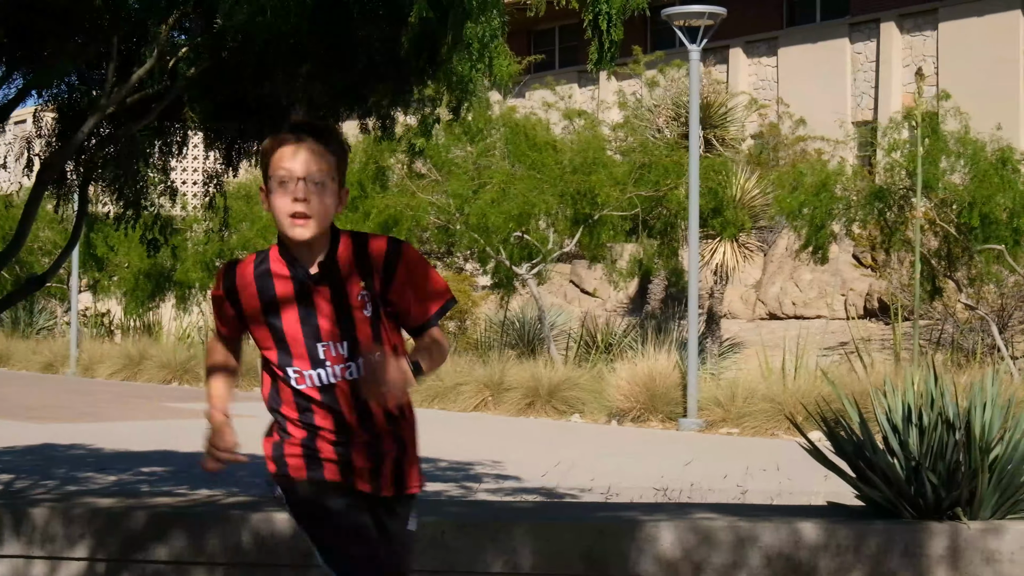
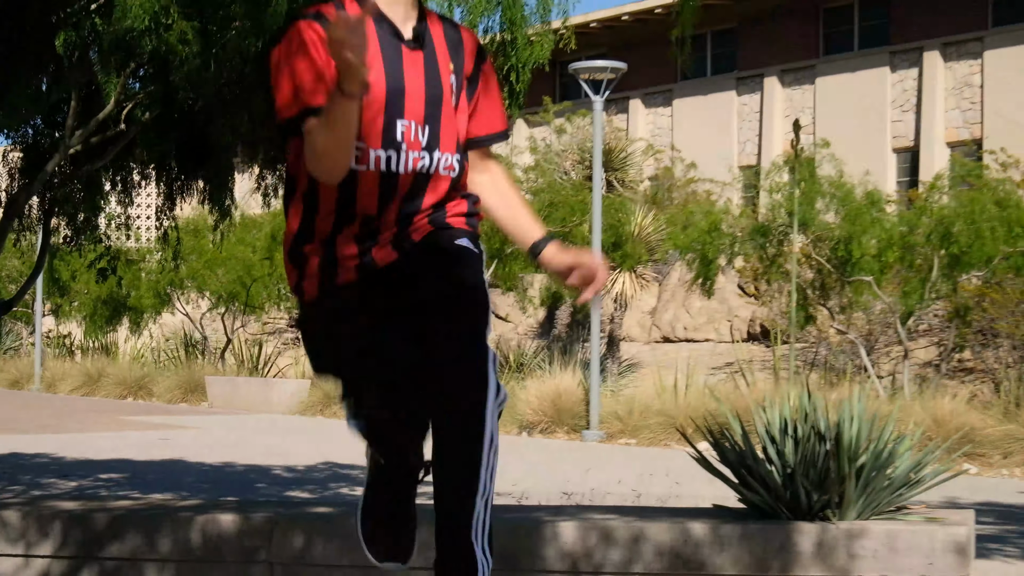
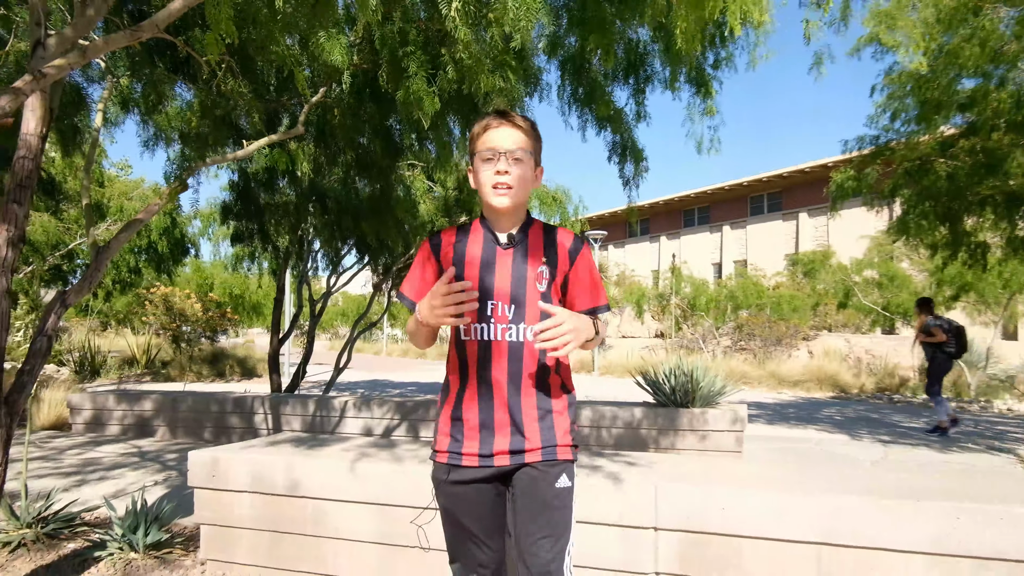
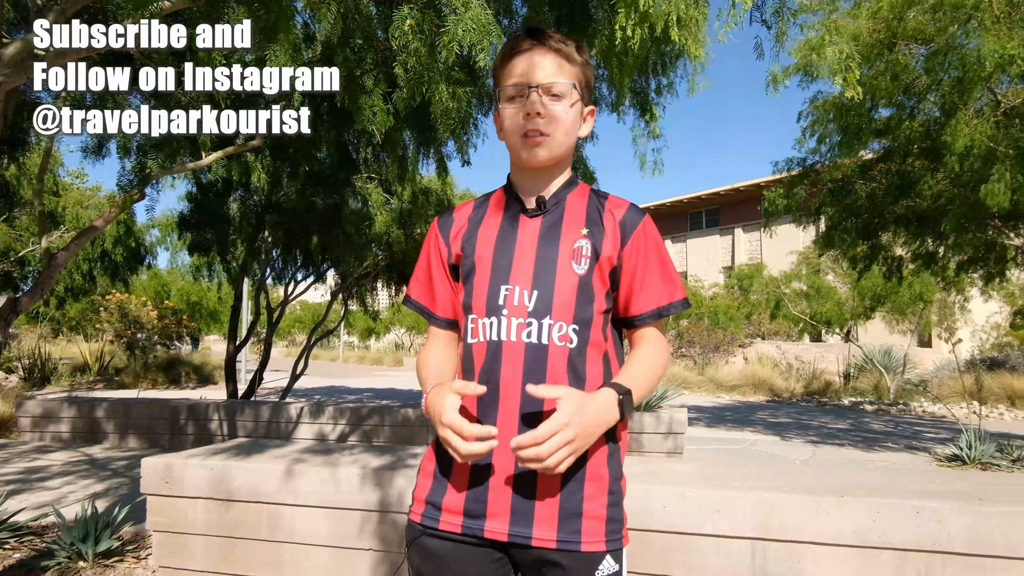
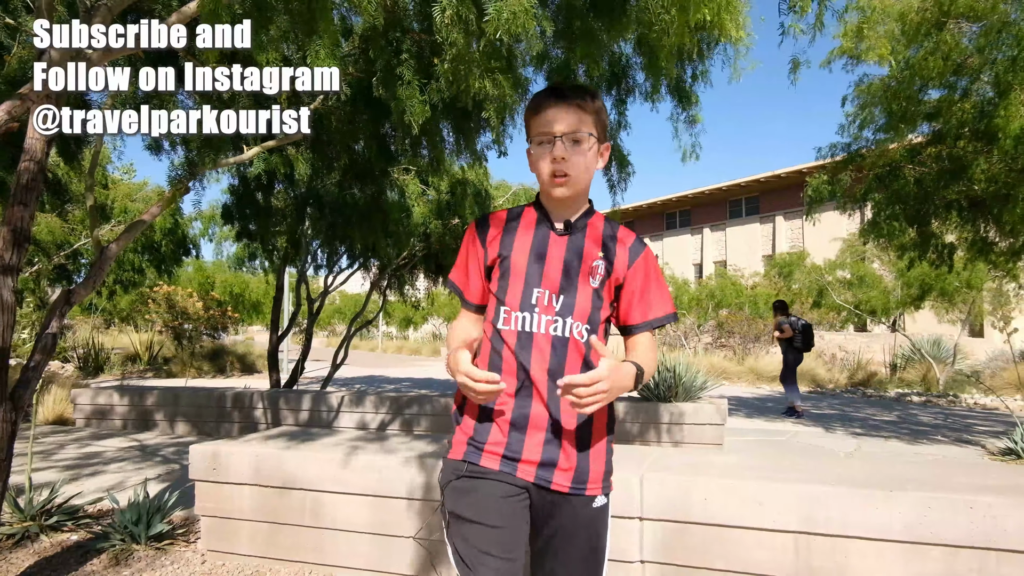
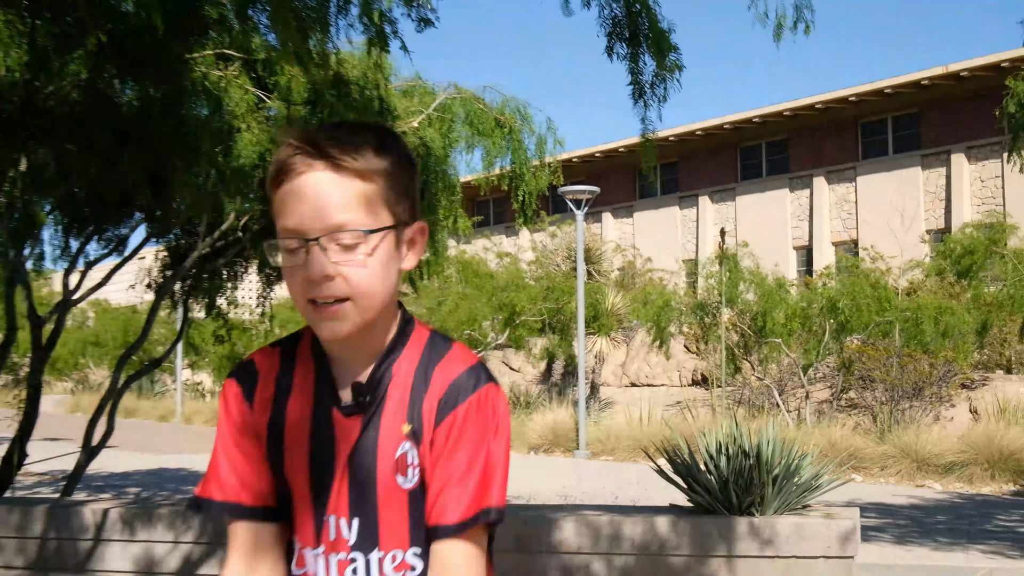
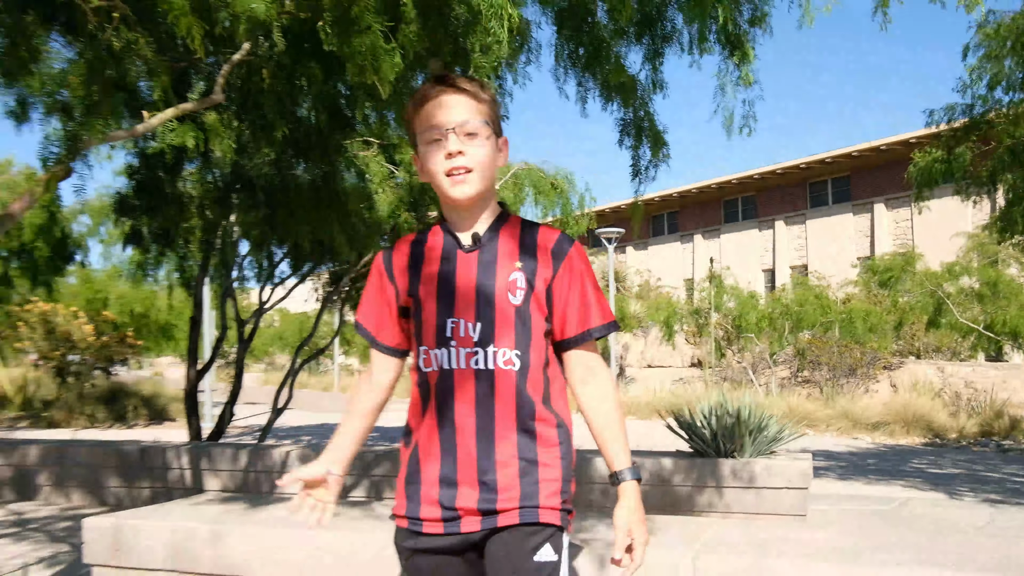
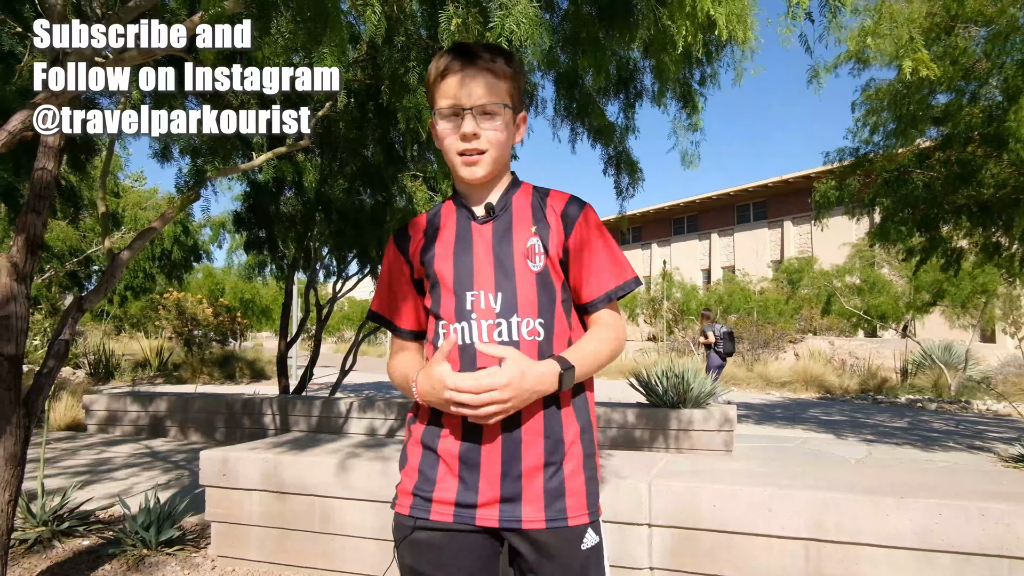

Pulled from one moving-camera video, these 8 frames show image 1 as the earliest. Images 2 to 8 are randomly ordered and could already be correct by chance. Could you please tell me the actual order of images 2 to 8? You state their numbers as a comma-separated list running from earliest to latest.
2, 6, 7, 3, 5, 8, 4
